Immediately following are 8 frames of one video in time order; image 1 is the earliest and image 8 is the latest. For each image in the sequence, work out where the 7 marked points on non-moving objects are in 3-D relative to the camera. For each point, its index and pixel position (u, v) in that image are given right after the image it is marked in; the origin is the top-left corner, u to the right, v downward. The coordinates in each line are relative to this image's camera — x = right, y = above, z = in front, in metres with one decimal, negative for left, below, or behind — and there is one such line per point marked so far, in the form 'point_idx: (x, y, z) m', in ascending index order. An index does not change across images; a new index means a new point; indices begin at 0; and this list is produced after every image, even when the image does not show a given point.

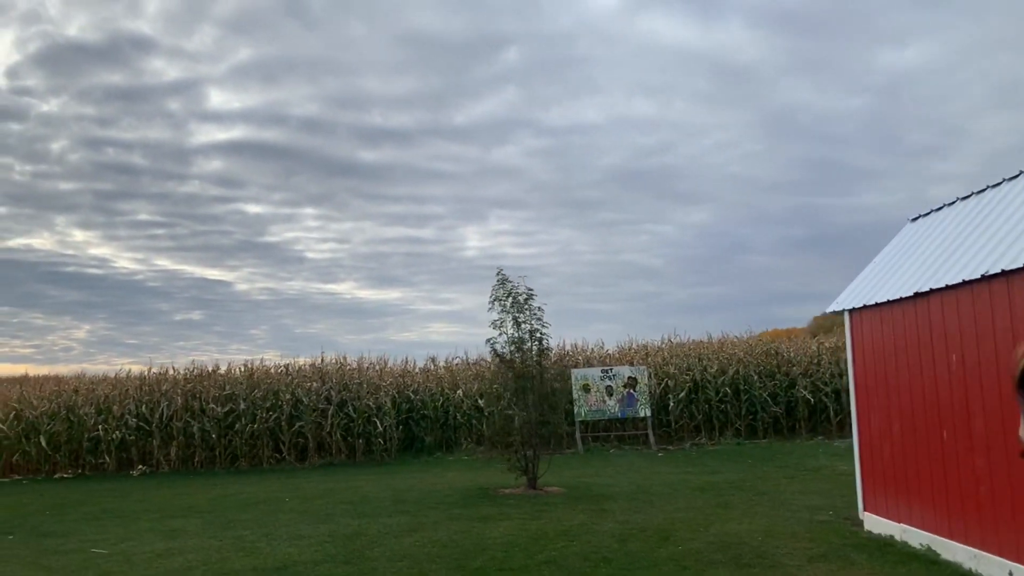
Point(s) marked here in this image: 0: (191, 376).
0: (-5.2, -1.4, +13.2) m
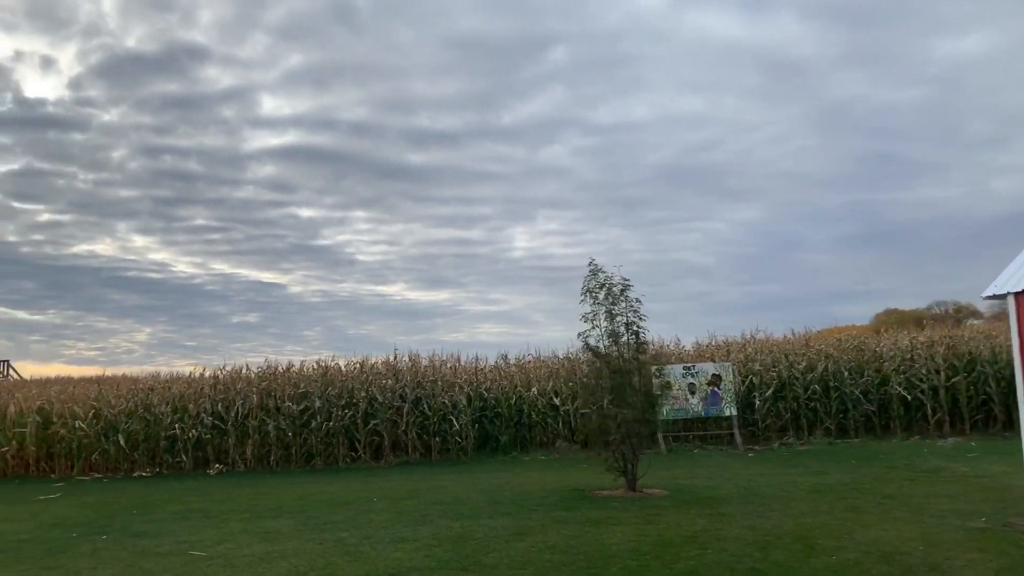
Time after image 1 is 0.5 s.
0: (-4.0, -1.4, +13.1) m
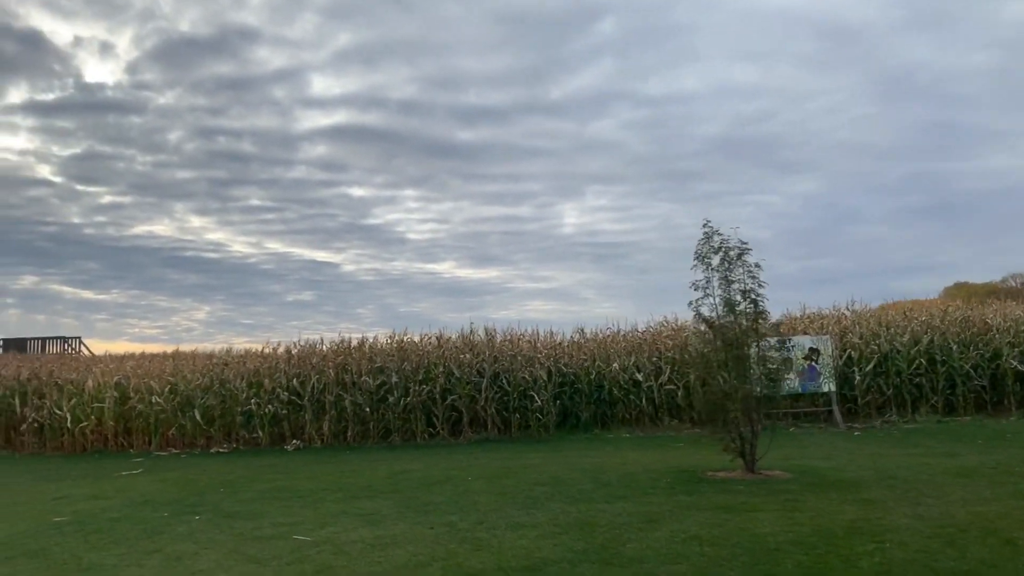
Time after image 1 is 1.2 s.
0: (-2.7, -1.0, +12.8) m
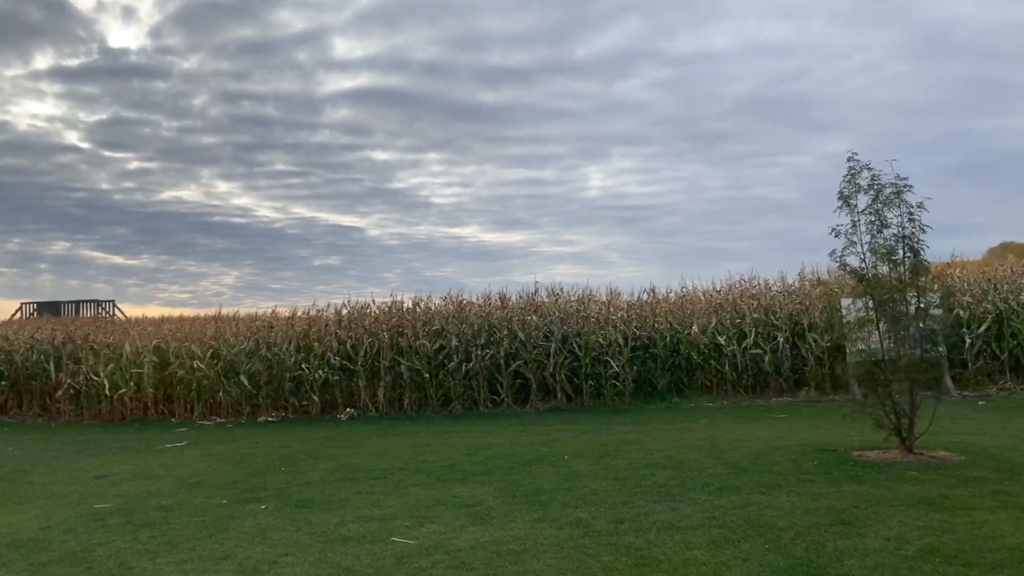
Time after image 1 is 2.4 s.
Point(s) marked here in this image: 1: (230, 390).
0: (-1.7, -0.3, +11.8) m
1: (-4.0, -1.5, +11.4) m
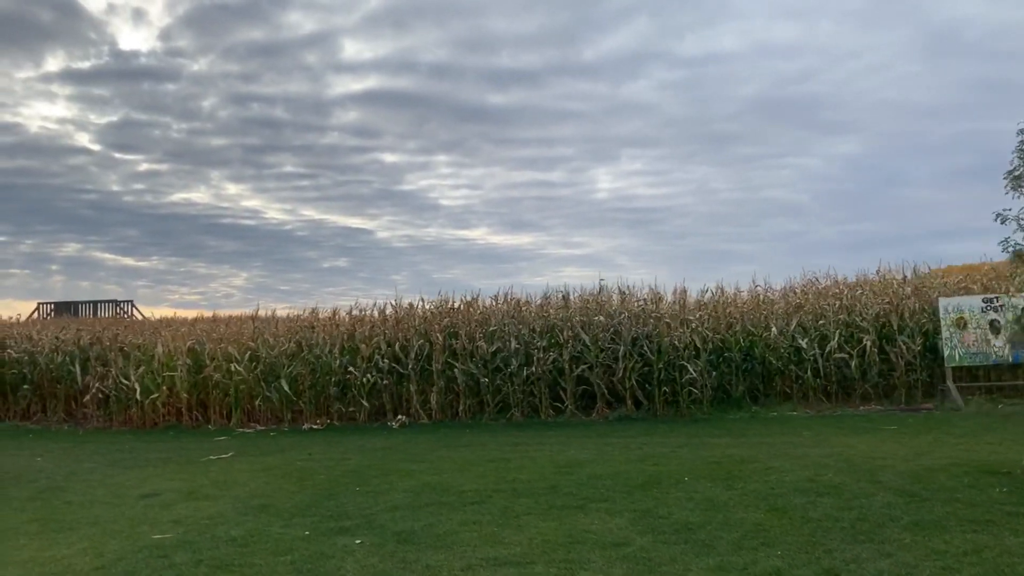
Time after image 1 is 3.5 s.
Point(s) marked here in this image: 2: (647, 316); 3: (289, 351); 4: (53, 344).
0: (-0.9, -0.3, +10.9) m
1: (-3.2, -1.4, +10.6) m
2: (+1.7, -0.4, +10.3) m
3: (-3.0, -0.8, +10.8) m
4: (-6.8, -0.8, +12.0) m
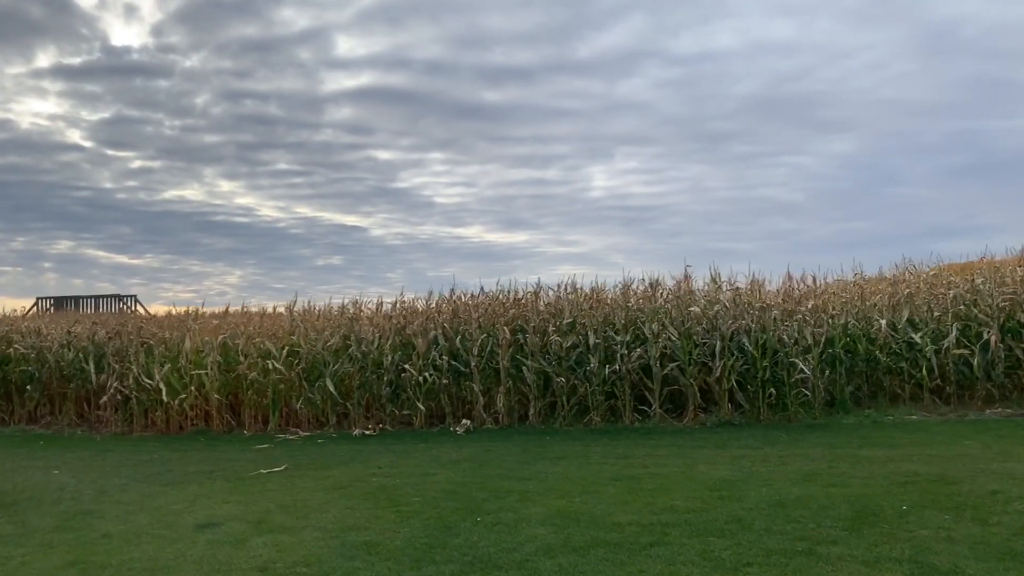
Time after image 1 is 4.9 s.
0: (0.0, -0.2, +9.7) m
1: (-2.3, -1.3, +9.4) m
2: (+2.6, -0.2, +9.1) m
3: (-2.1, -0.7, +9.6) m
4: (-6.0, -0.7, +10.7) m
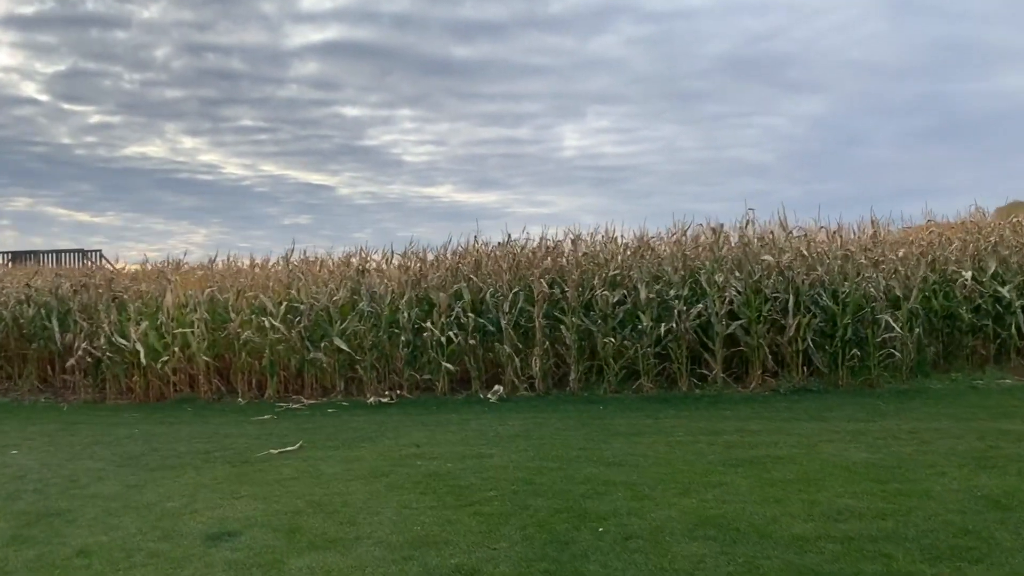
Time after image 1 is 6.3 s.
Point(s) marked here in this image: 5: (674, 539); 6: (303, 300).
0: (+0.3, +0.4, +8.4) m
1: (-1.9, -0.7, +8.1) m
2: (+3.0, +0.3, +7.9) m
3: (-1.7, -0.1, +8.2) m
4: (-5.6, -0.1, +9.2) m
5: (+0.6, -1.0, +3.2) m
6: (-2.1, -0.1, +8.2) m
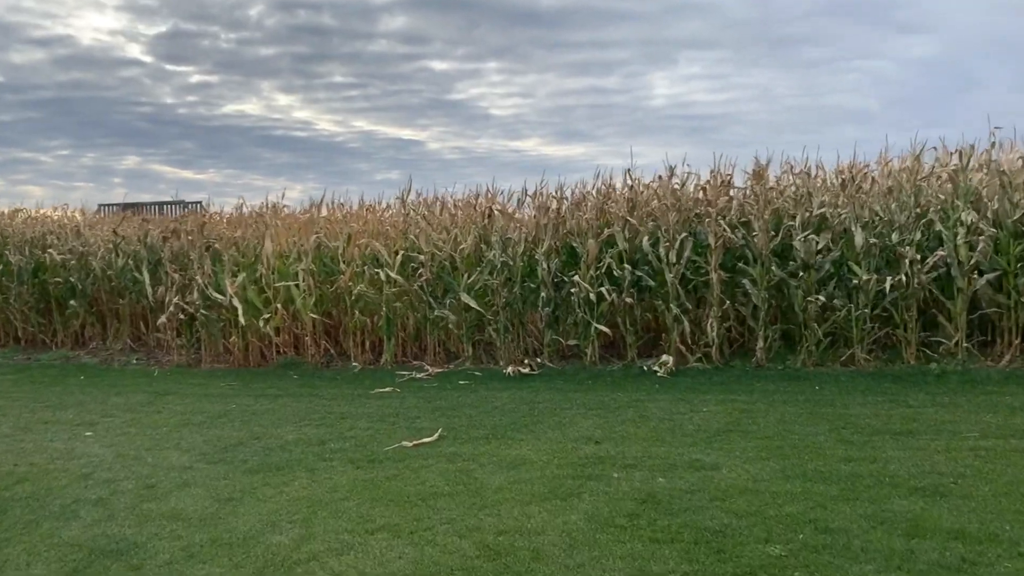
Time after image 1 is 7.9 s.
0: (+1.8, +0.9, +6.7) m
1: (-0.6, -0.3, +6.6) m
2: (+4.3, +0.7, +5.9) m
3: (-0.4, +0.3, +6.8) m
4: (-4.1, +0.5, +8.2) m
5: (+1.5, -0.8, +1.6) m
6: (-0.7, +0.3, +6.8) m
